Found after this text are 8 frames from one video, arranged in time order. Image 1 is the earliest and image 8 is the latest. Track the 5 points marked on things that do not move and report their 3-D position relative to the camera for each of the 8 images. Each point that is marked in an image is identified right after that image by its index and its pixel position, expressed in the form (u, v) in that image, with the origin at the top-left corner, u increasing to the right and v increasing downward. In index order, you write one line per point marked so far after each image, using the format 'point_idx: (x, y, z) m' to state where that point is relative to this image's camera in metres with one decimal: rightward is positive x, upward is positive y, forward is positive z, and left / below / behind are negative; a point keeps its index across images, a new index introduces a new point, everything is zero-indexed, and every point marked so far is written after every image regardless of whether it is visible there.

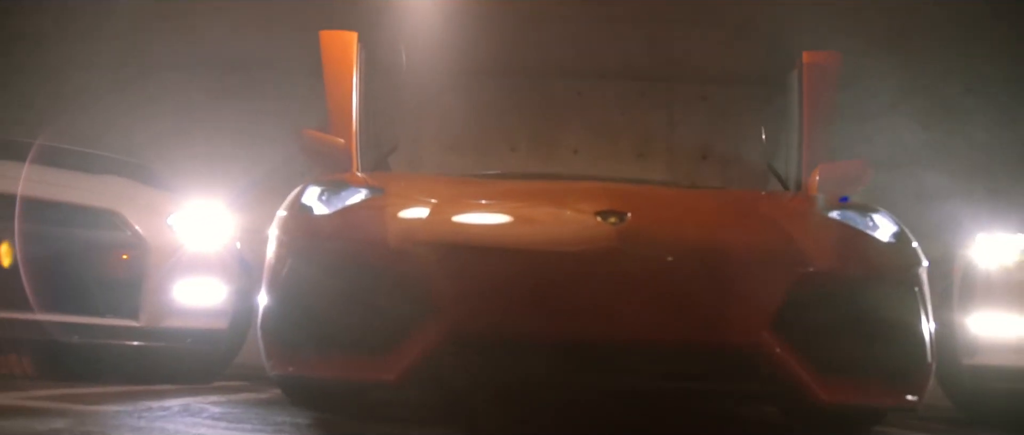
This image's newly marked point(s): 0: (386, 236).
0: (-0.4, -0.1, +2.7) m
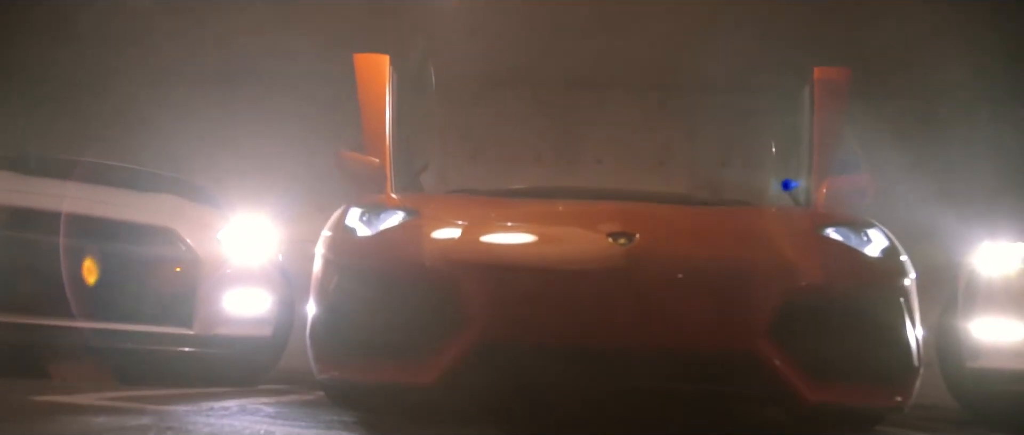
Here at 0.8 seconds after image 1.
0: (-0.3, -0.1, +3.1) m
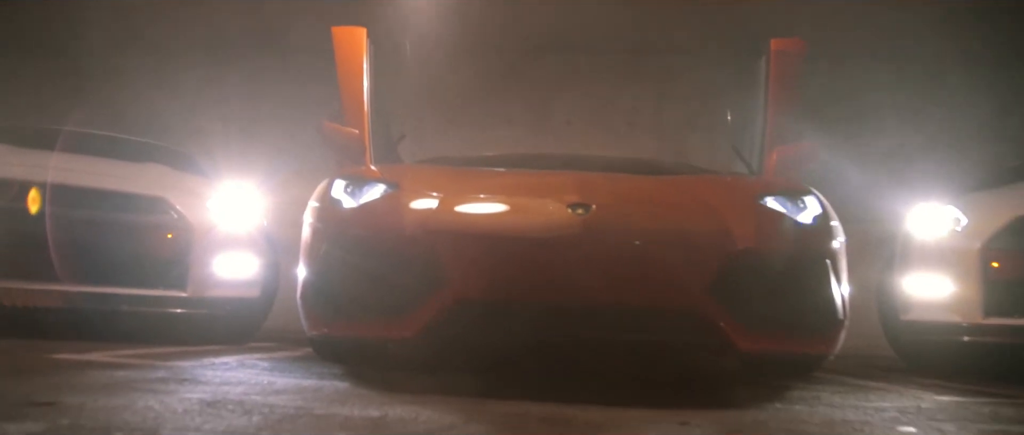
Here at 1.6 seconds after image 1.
0: (-0.5, 0.0, +3.4) m
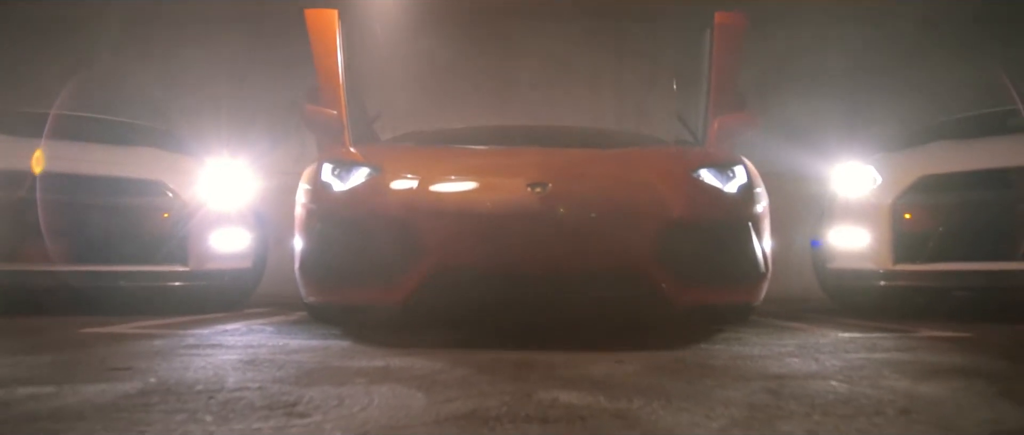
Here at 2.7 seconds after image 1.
0: (-0.6, +0.1, +3.9) m
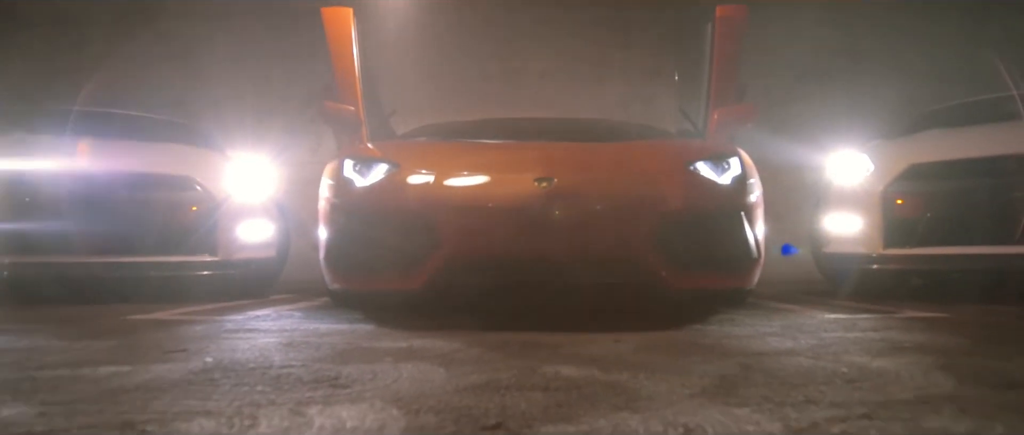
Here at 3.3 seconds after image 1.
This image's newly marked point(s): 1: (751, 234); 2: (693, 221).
0: (-0.6, +0.1, +4.2) m
1: (+1.3, -0.1, +4.3) m
2: (+0.9, 0.0, +4.2) m
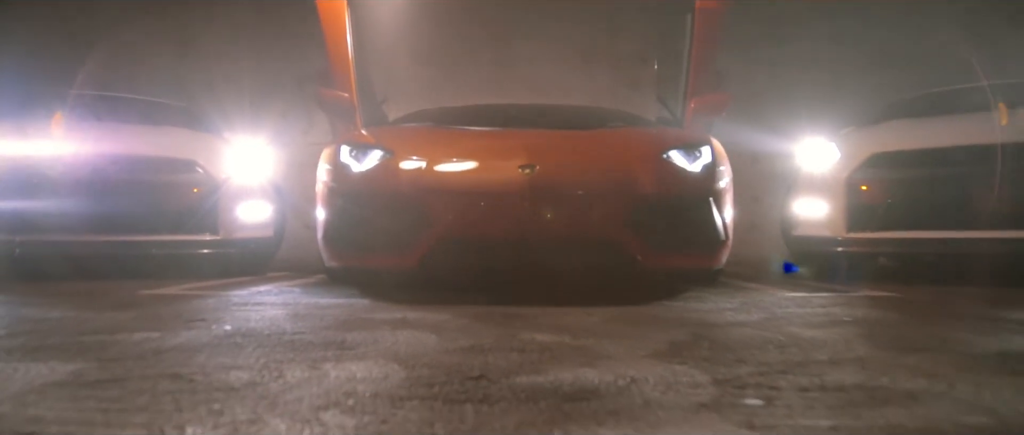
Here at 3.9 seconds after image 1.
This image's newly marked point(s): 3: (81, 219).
0: (-0.7, +0.2, +4.5) m
1: (+1.2, 0.0, +4.6) m
2: (+0.9, +0.1, +4.5) m
3: (-3.1, 0.0, +5.7) m
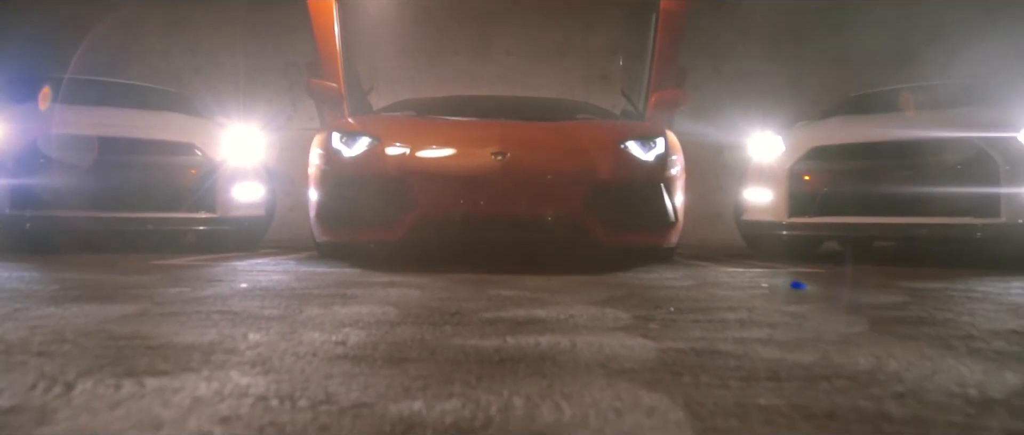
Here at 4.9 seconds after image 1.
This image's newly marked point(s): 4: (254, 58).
0: (-0.8, +0.3, +5.0) m
1: (+1.0, +0.1, +5.2) m
2: (+0.7, +0.2, +5.1) m
3: (-3.3, +0.2, +6.2) m
4: (-3.3, +2.0, +10.0) m
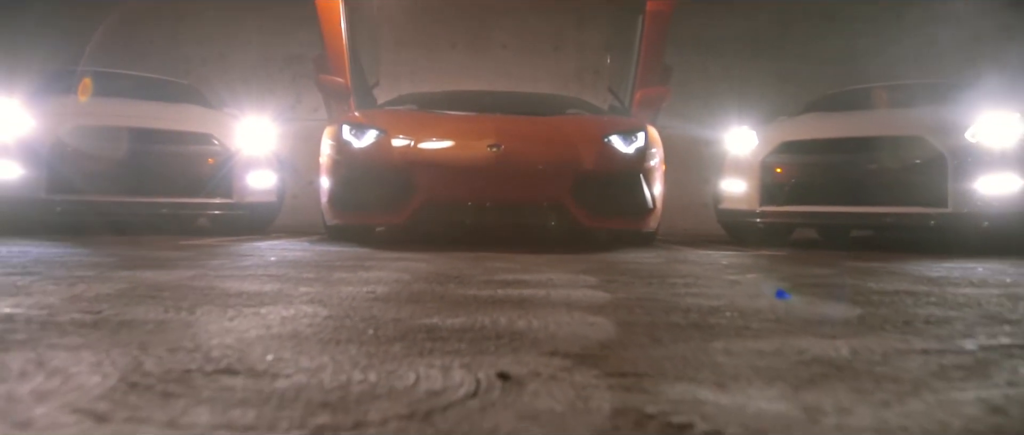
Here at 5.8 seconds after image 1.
0: (-0.9, +0.4, +5.5) m
1: (+1.0, +0.2, +5.8) m
2: (+0.7, +0.3, +5.6) m
3: (-3.4, +0.3, +6.7) m
4: (-3.3, +2.2, +10.5) m
